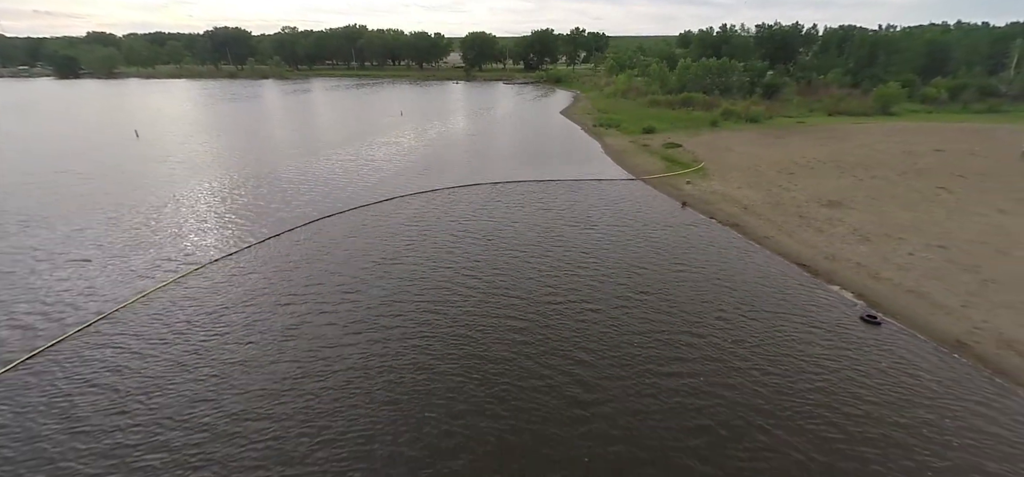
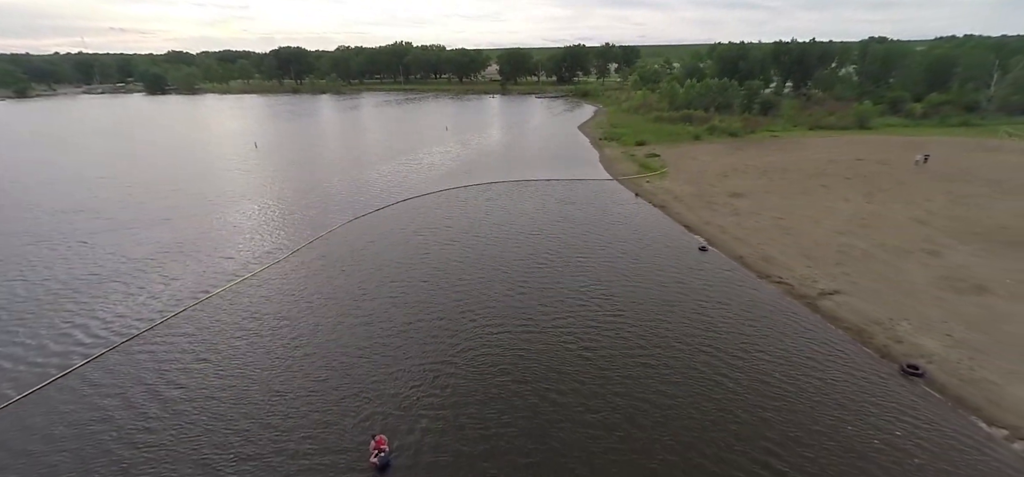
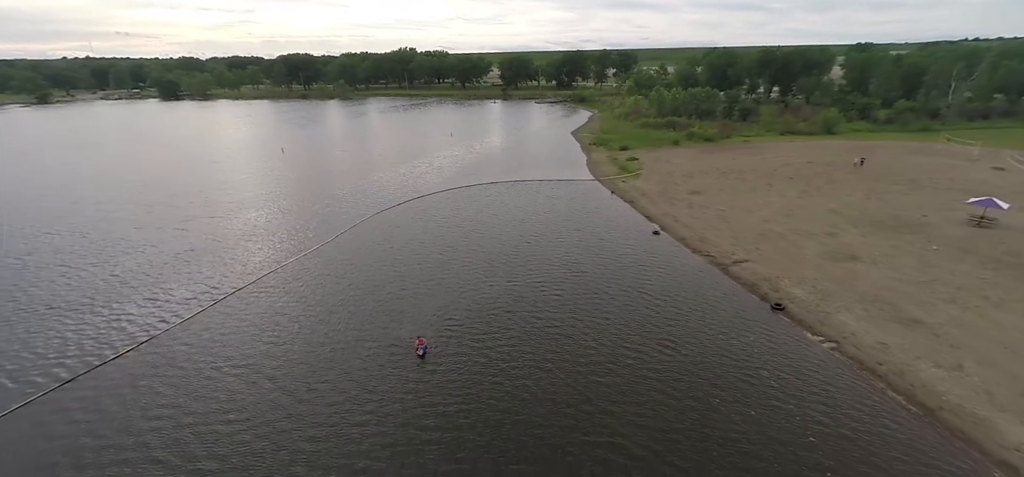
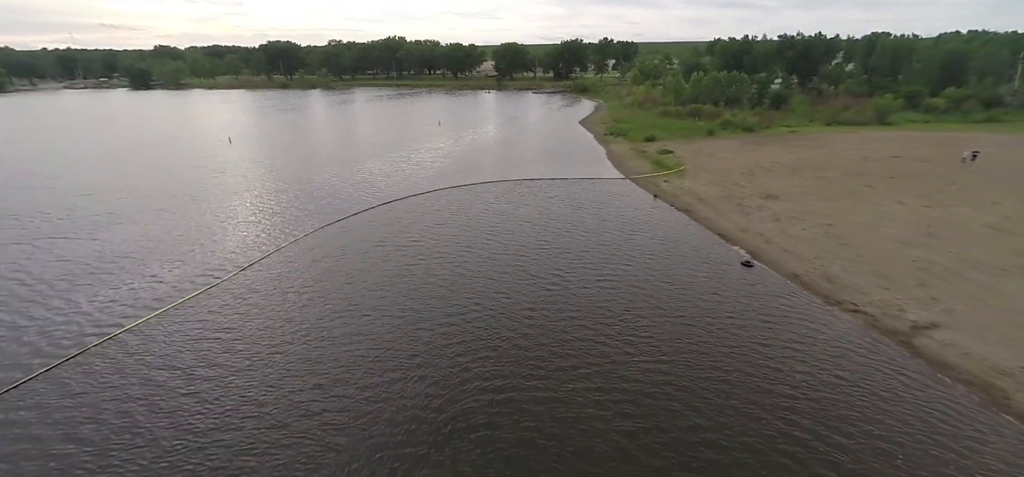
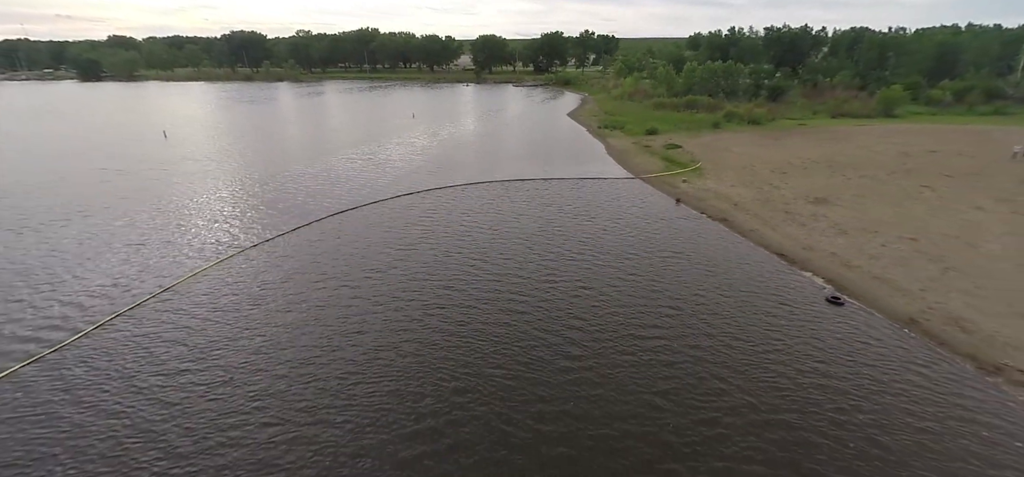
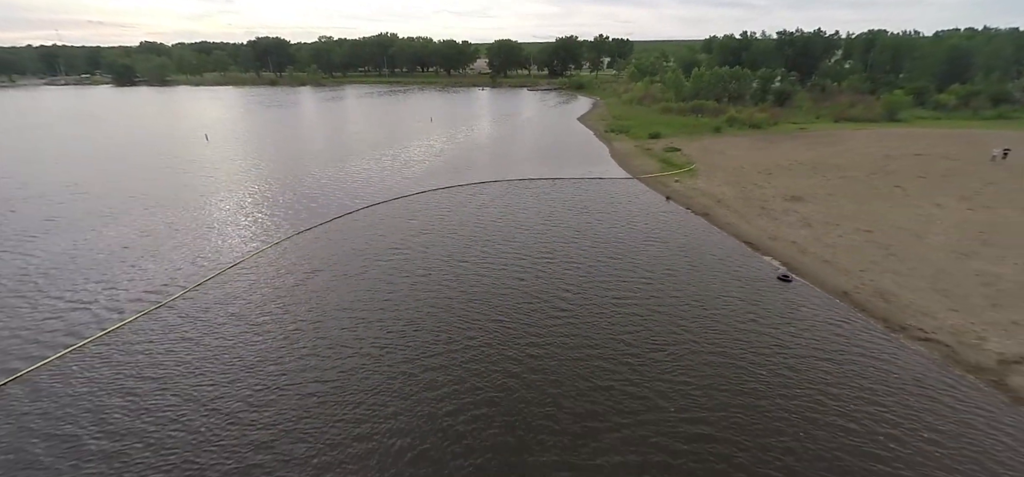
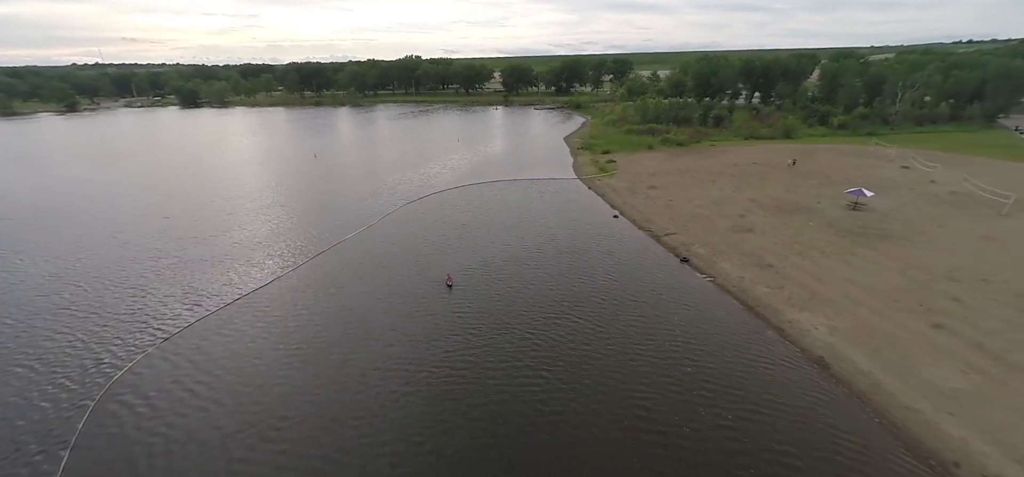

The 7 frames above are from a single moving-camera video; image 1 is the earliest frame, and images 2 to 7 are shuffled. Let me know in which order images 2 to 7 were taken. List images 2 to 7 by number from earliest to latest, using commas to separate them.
5, 6, 4, 2, 3, 7
